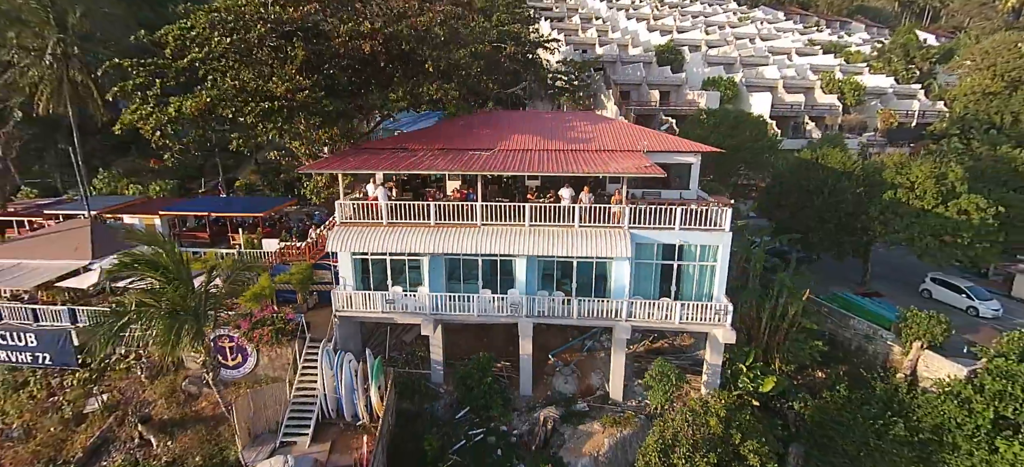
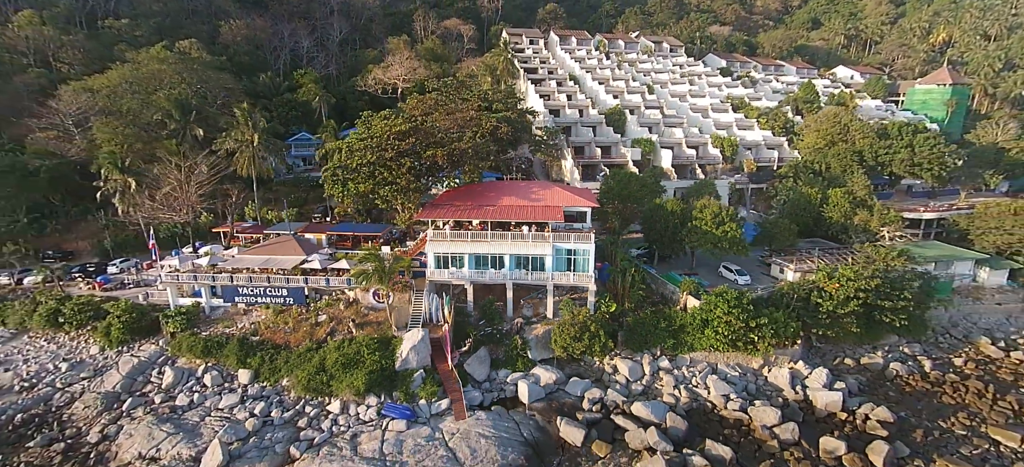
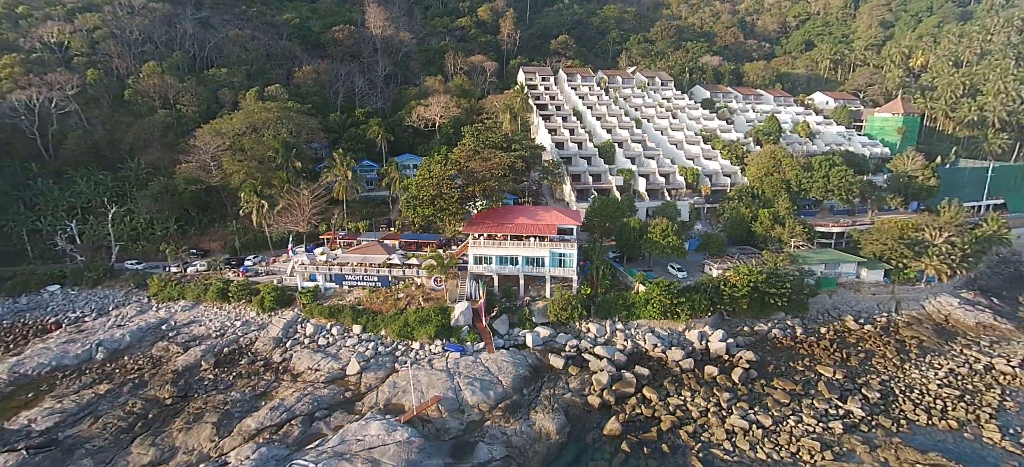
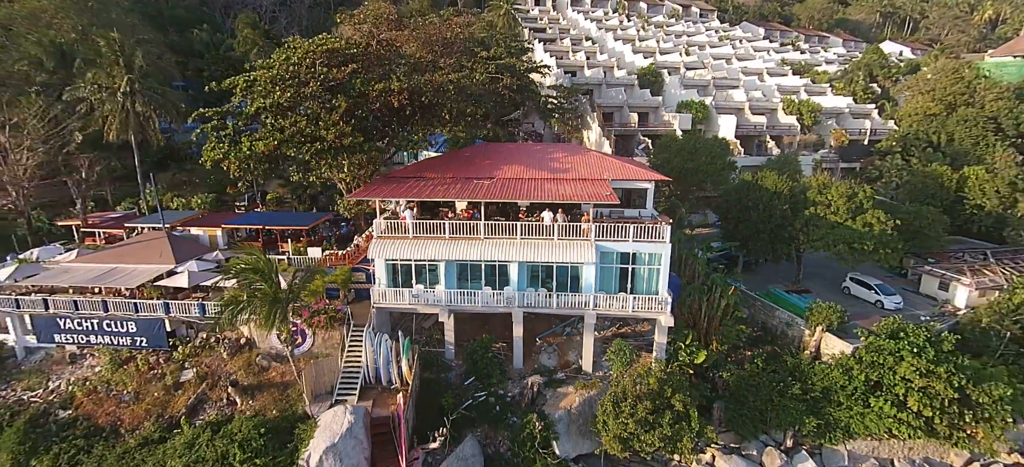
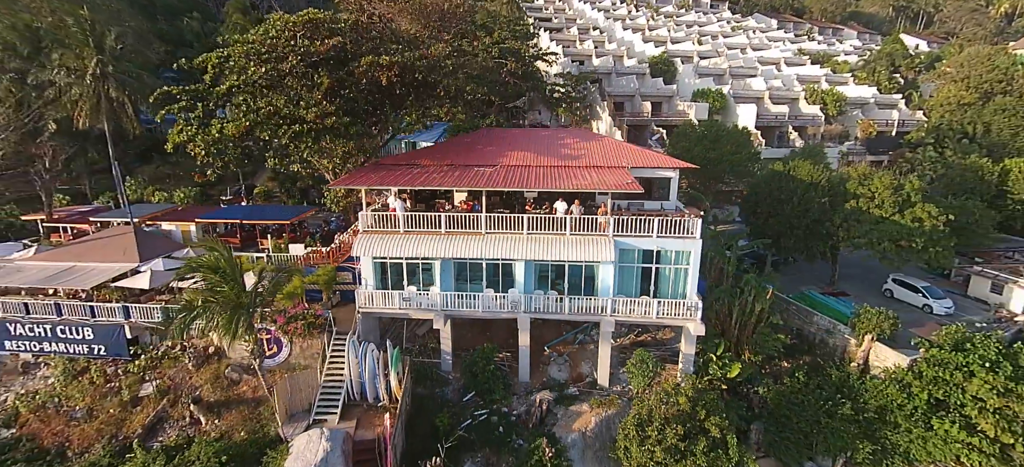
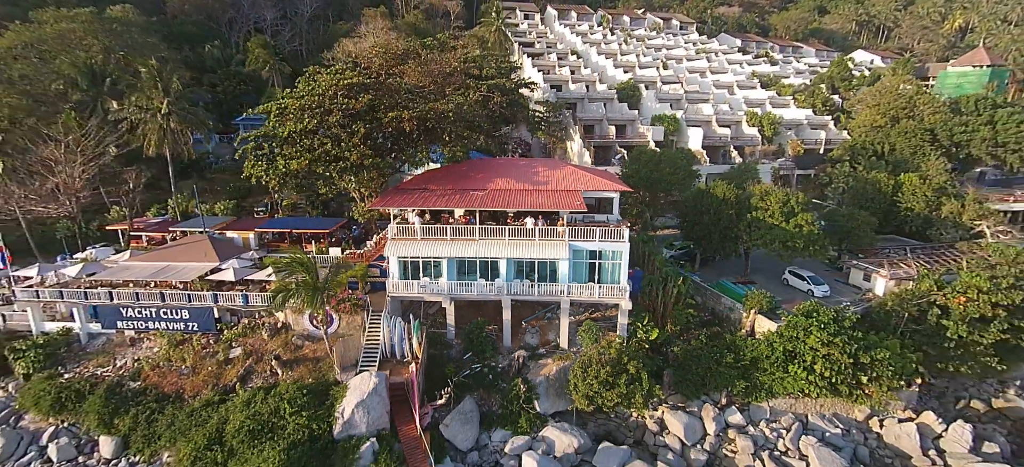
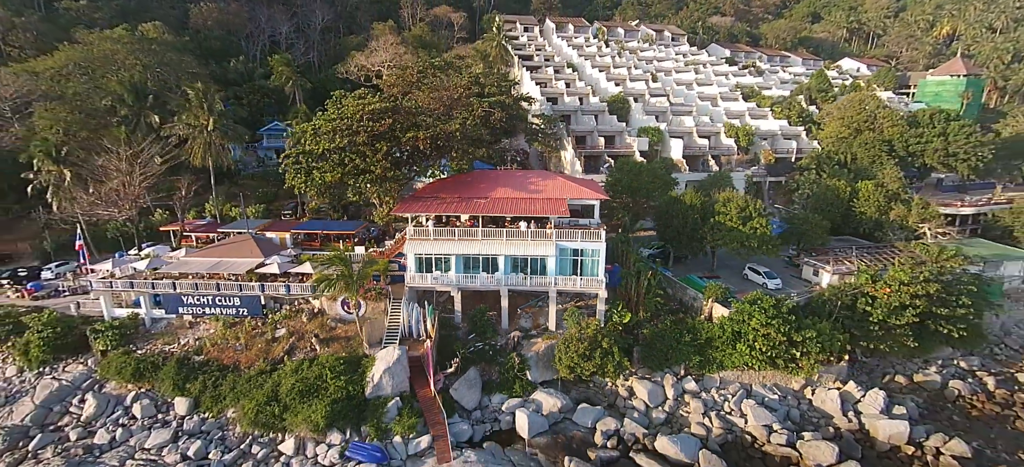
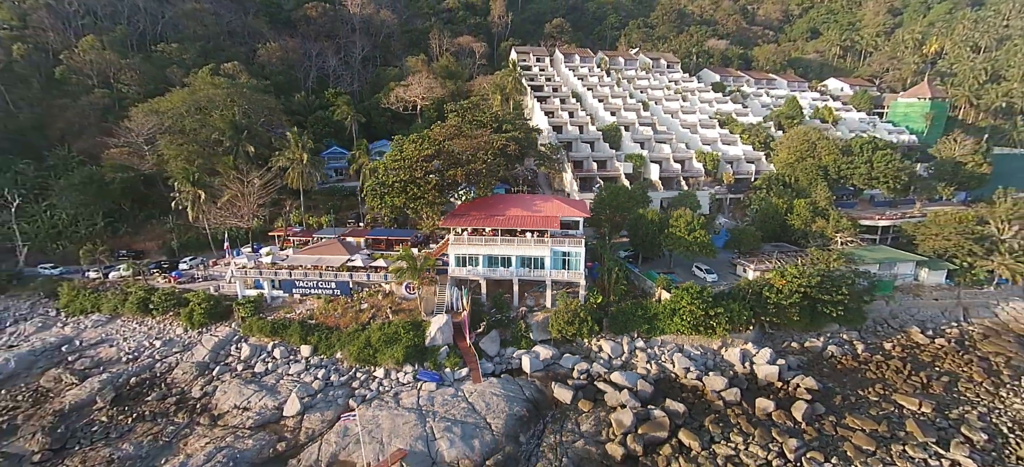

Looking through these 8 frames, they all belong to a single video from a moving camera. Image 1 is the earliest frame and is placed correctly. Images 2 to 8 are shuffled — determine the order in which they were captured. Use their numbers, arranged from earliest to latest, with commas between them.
5, 4, 6, 7, 2, 8, 3
